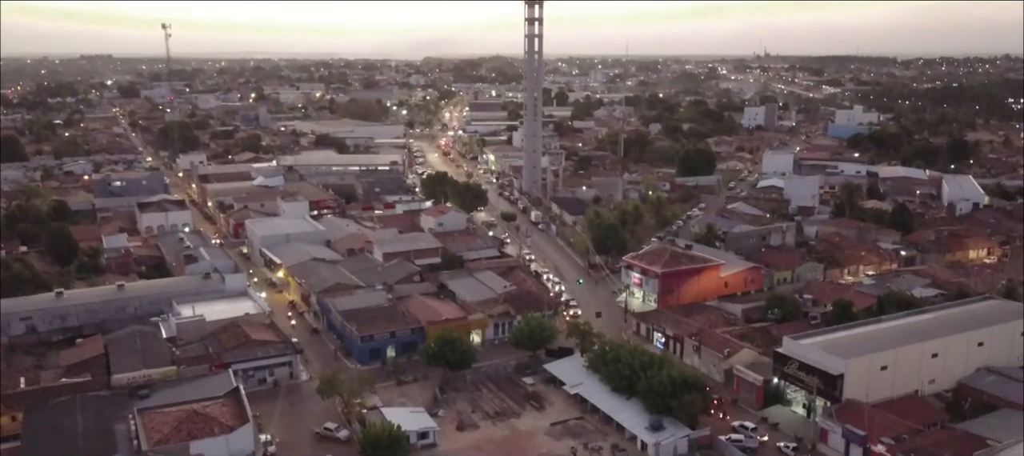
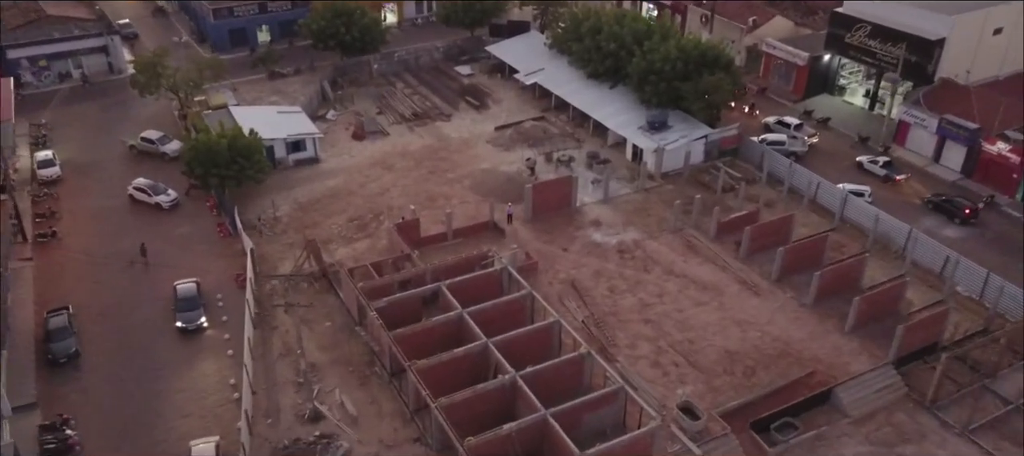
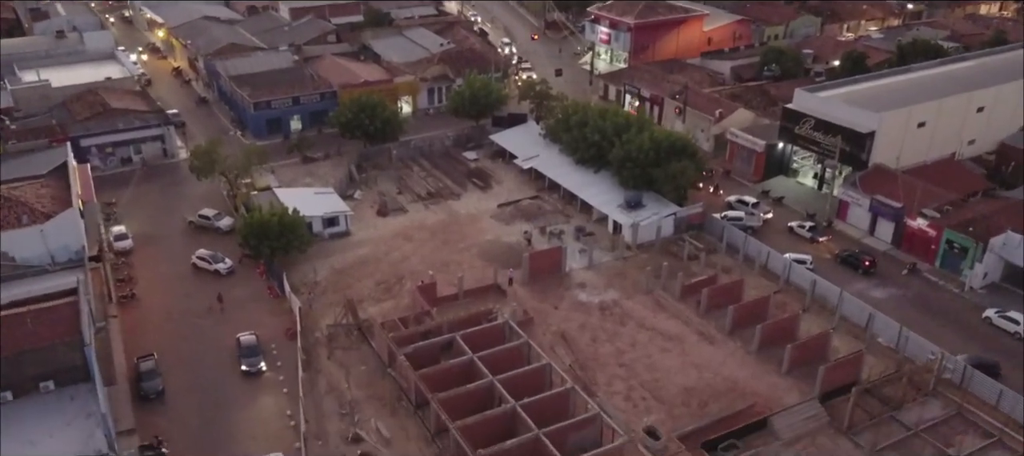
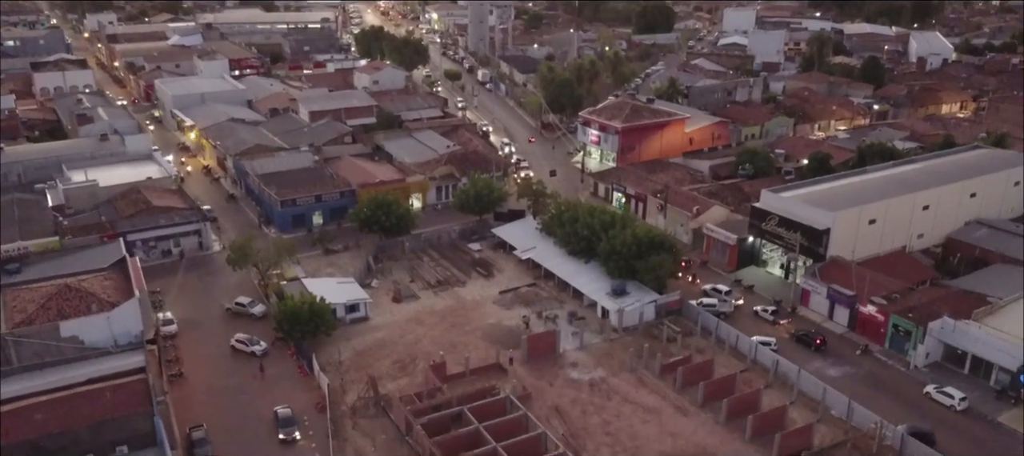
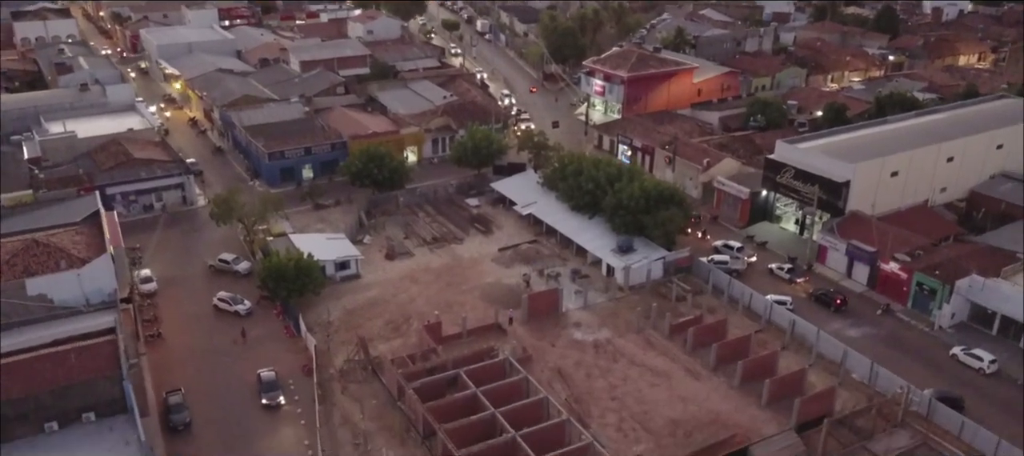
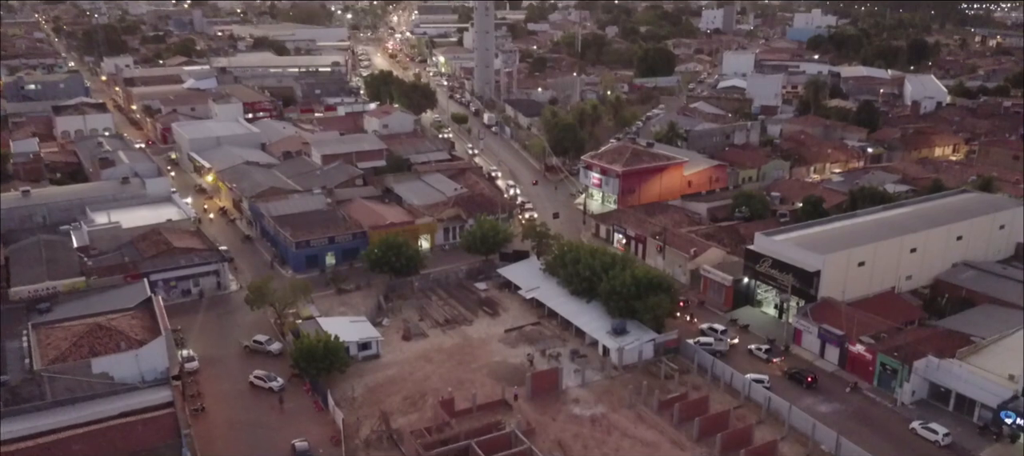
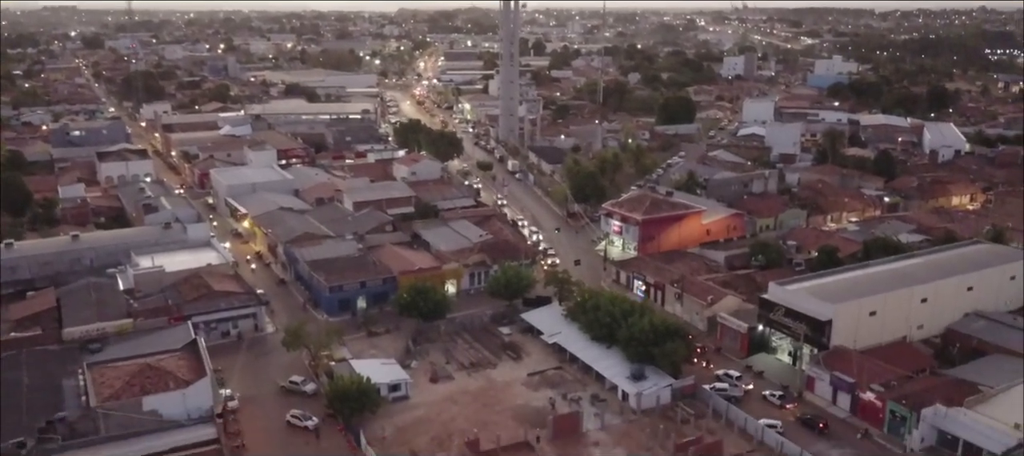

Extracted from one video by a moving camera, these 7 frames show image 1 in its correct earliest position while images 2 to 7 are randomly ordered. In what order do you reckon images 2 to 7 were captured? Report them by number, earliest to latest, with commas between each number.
7, 6, 4, 5, 3, 2
